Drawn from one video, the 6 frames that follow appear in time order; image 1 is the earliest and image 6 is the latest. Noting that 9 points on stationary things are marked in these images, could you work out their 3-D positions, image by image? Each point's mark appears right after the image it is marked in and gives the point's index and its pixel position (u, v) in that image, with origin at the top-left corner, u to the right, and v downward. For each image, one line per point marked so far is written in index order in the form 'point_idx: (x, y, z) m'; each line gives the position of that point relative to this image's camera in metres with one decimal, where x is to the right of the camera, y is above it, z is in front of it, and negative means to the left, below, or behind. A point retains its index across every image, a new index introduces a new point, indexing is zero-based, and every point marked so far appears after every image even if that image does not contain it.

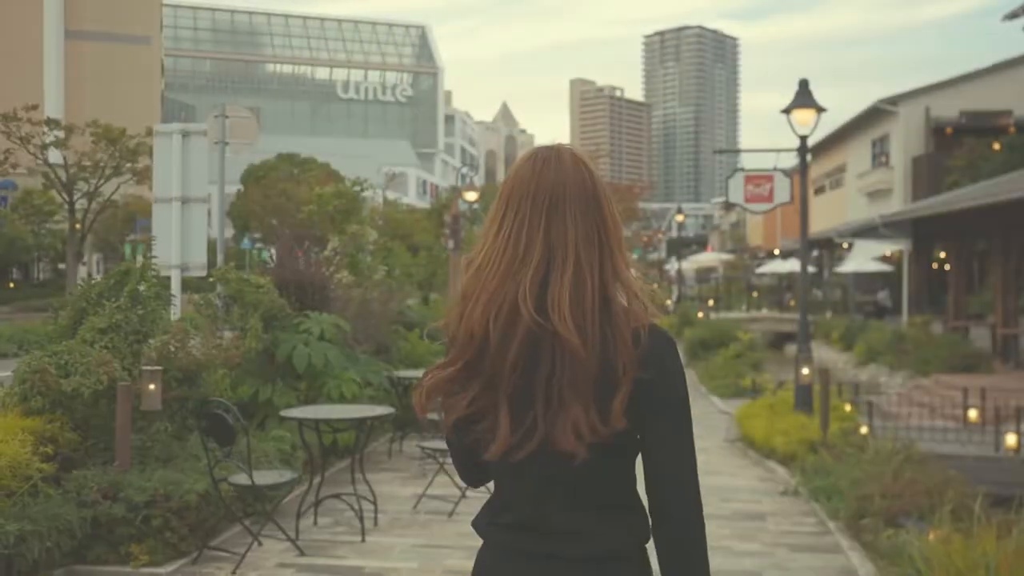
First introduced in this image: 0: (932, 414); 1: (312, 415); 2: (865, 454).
0: (+4.9, -1.5, +12.4) m
1: (-1.3, -0.8, +6.7) m
2: (+2.7, -1.3, +8.1) m
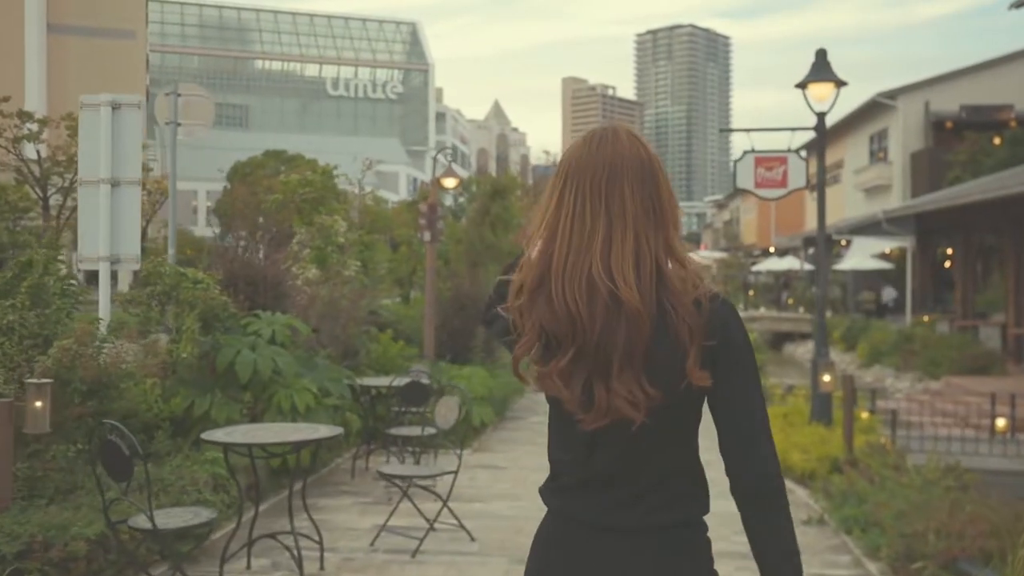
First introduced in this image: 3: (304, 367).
0: (+4.7, -1.4, +11.3) m
1: (-1.4, -0.8, +5.4) m
2: (+2.6, -1.2, +6.9) m
3: (-1.7, -0.6, +8.5) m
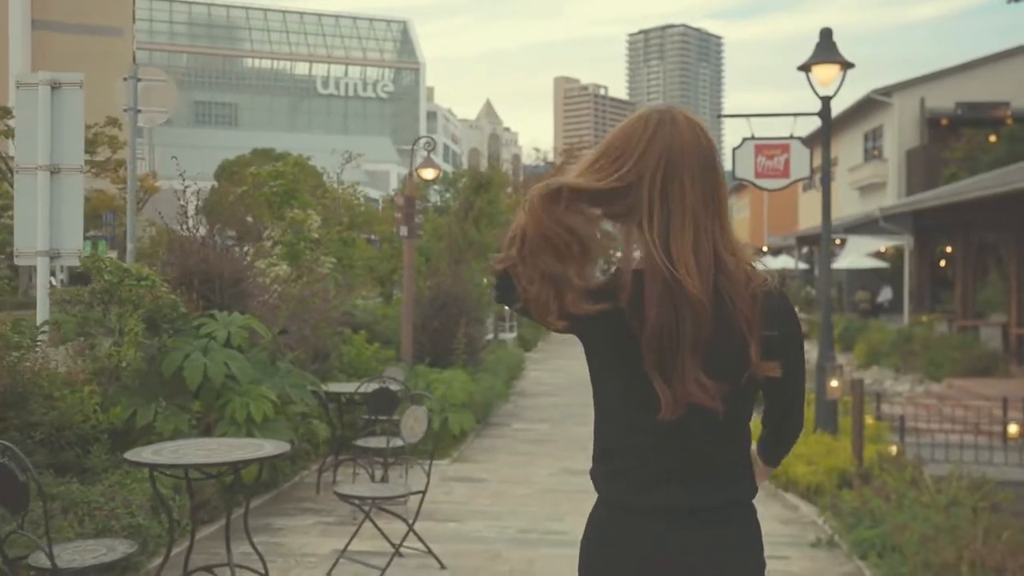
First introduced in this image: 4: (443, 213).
0: (+4.5, -1.4, +10.6) m
1: (-1.6, -0.8, +4.7) m
2: (+2.4, -1.2, +6.2) m
3: (-1.8, -0.6, +7.7) m
4: (-1.0, +1.0, +14.6) m
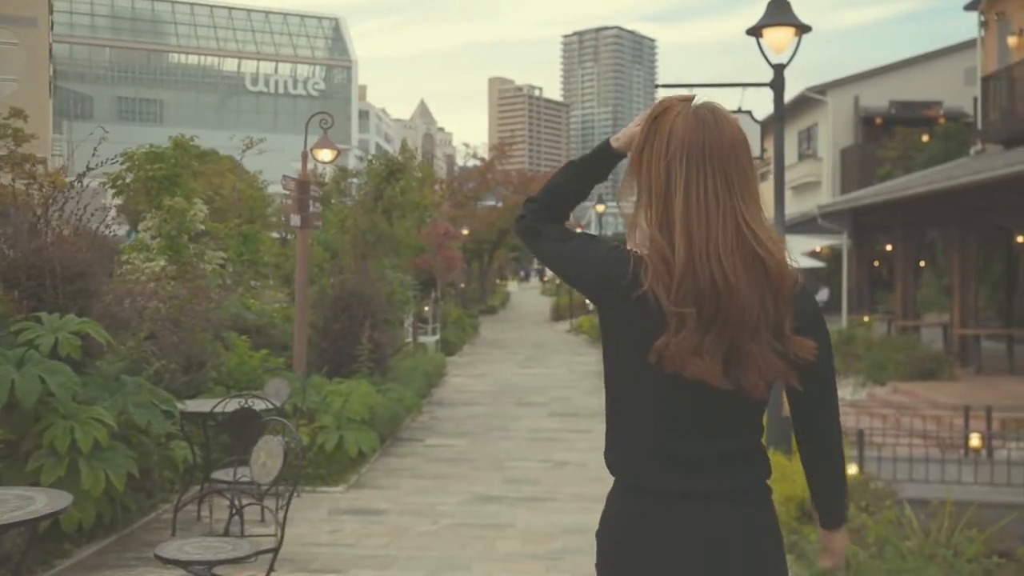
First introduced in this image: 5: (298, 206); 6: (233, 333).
0: (+3.7, -1.4, +9.5) m
1: (-2.0, -0.7, +3.3) m
2: (+1.9, -1.2, +5.0) m
3: (-2.5, -0.6, +6.3) m
4: (-2.1, +1.0, +13.2) m
5: (-1.9, +0.7, +9.4) m
6: (-2.6, -0.4, +9.8) m
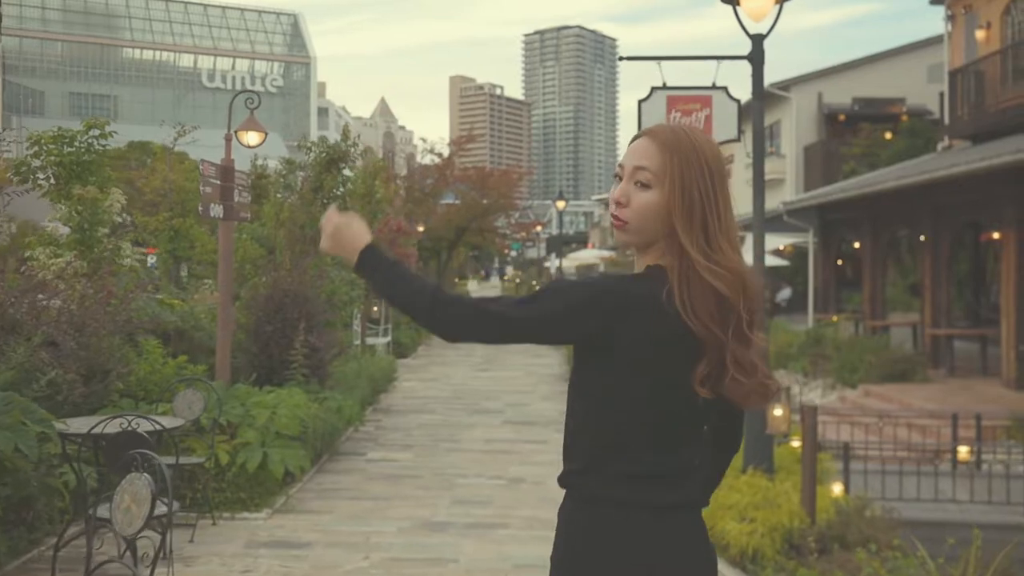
0: (+3.3, -1.4, +8.7) m
1: (-2.2, -0.7, +2.3) m
2: (+1.6, -1.2, +4.2) m
3: (-2.8, -0.6, +5.3) m
4: (-2.6, +1.0, +12.1) m
5: (-2.3, +0.8, +8.4) m
6: (-3.0, -0.4, +8.8) m
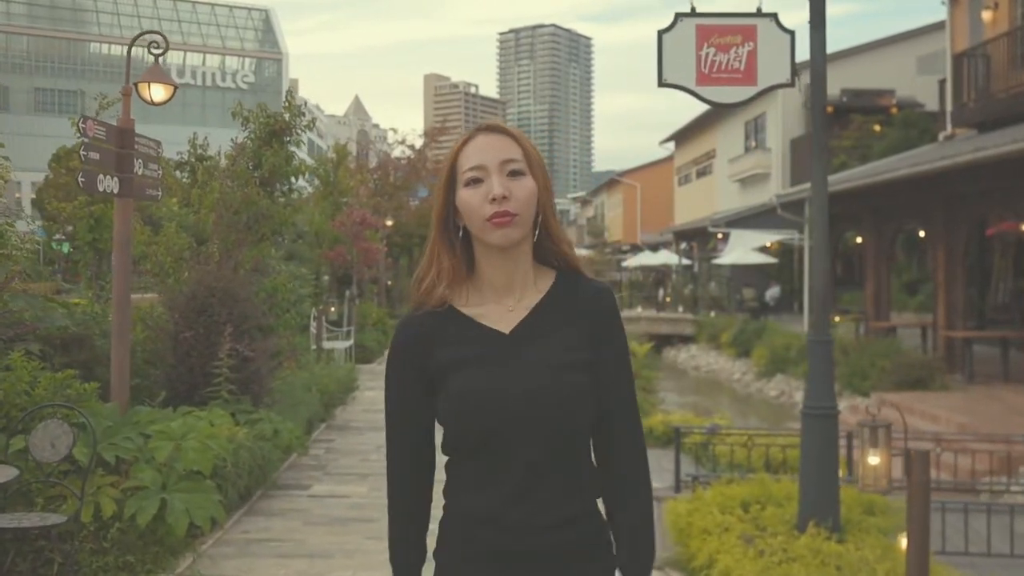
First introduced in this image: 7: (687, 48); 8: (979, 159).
0: (+3.1, -1.3, +7.1) m
1: (-2.2, -0.7, +0.5) m
2: (+1.6, -1.2, +2.4) m
3: (-2.8, -0.6, +3.5) m
4: (-2.9, +1.1, +10.3) m
5: (-2.5, +0.8, +6.6) m
6: (-3.2, -0.4, +7.0) m
7: (+1.0, +1.3, +6.5) m
8: (+6.3, +1.7, +13.8) m
